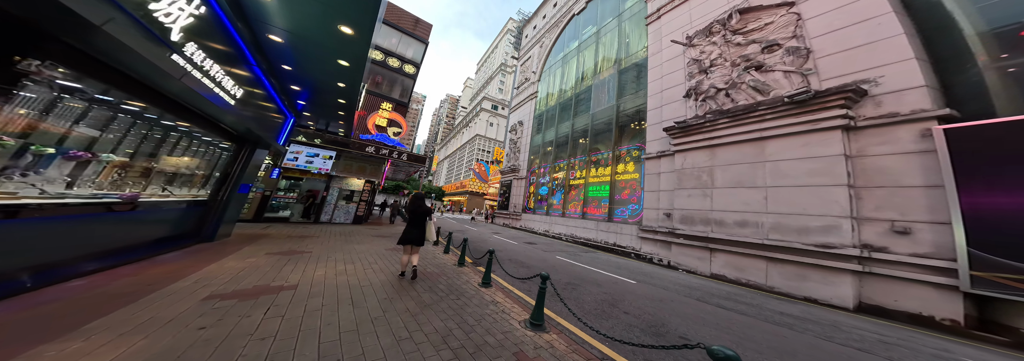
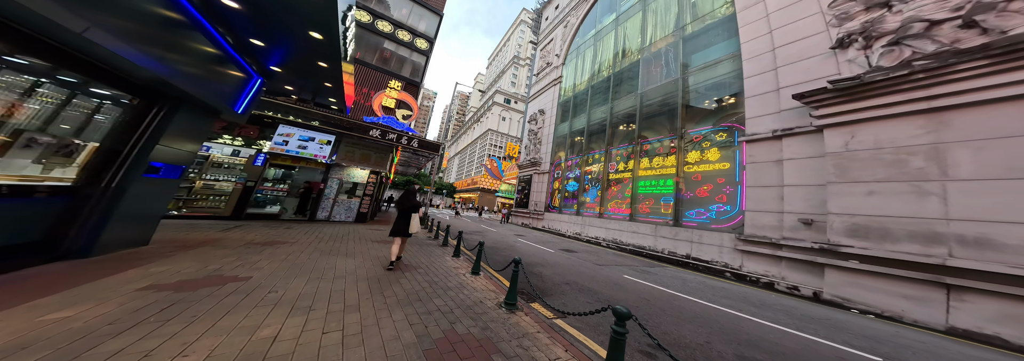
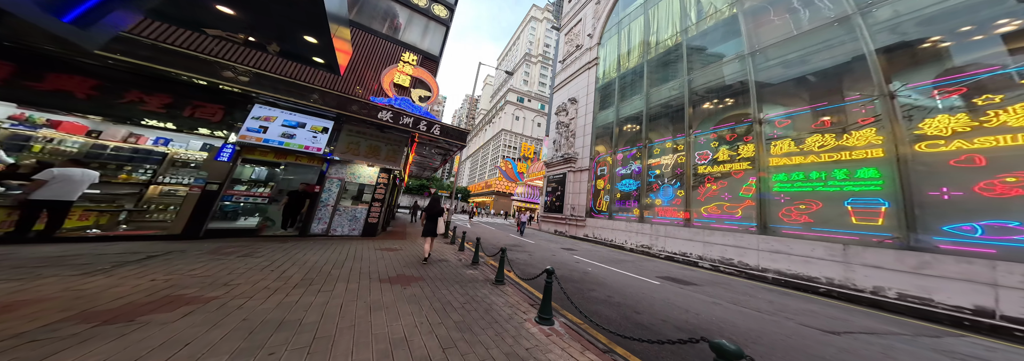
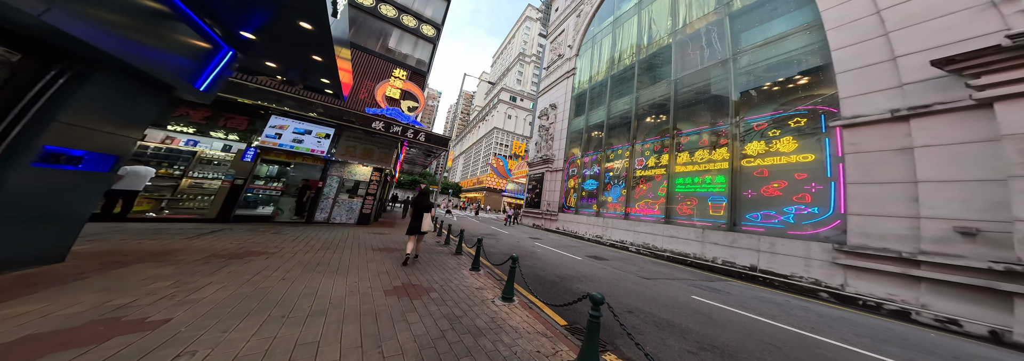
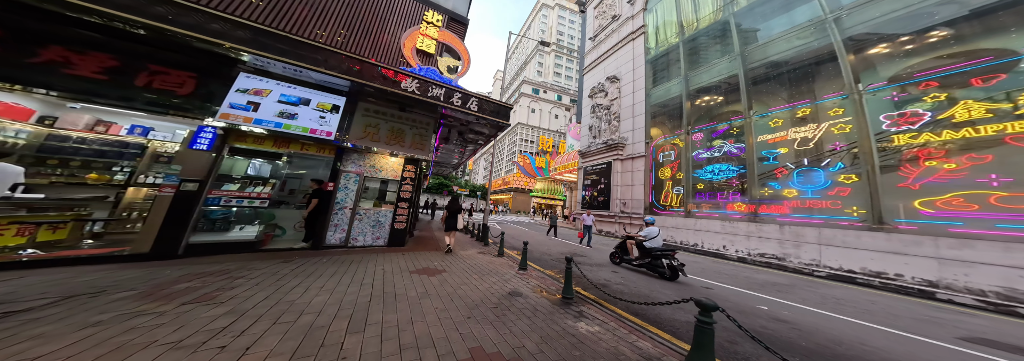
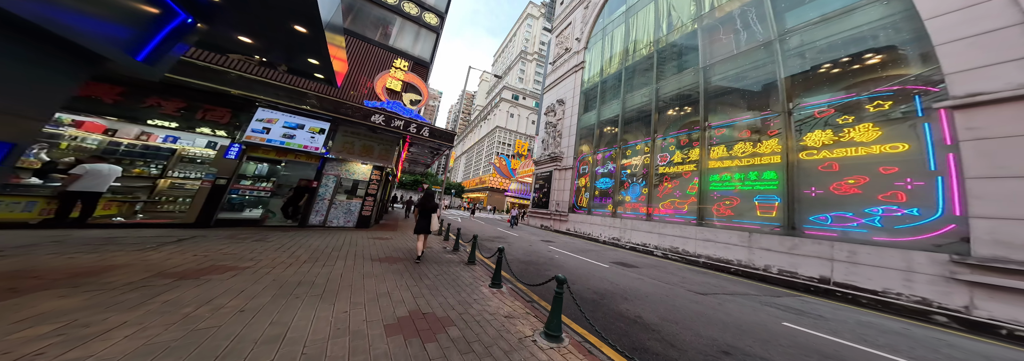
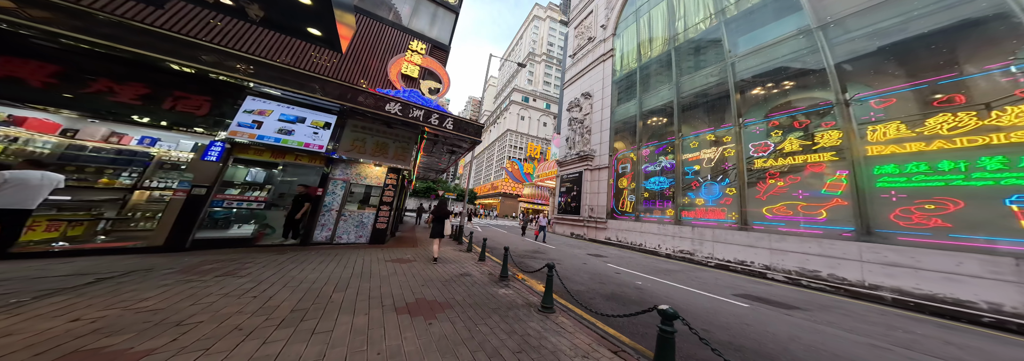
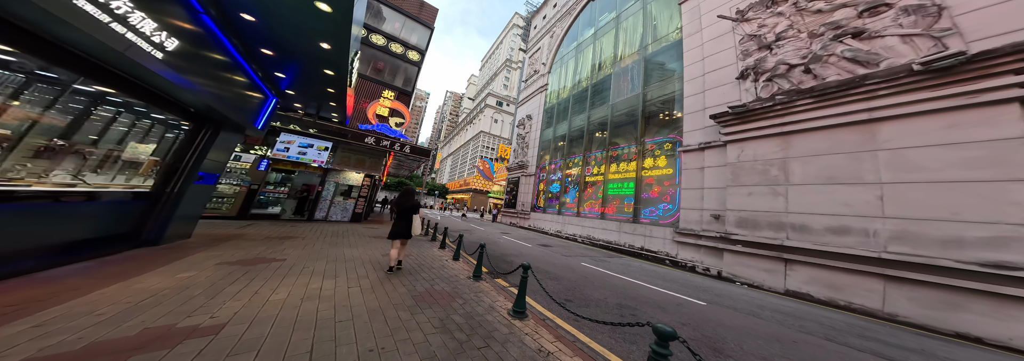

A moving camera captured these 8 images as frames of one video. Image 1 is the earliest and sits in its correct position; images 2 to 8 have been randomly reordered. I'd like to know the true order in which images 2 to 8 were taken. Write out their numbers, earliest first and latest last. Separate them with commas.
8, 2, 4, 6, 3, 7, 5
